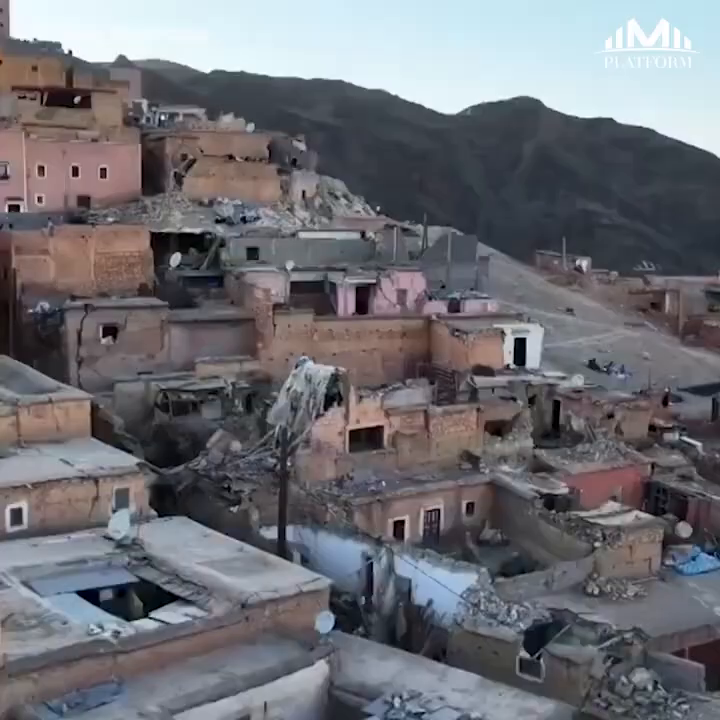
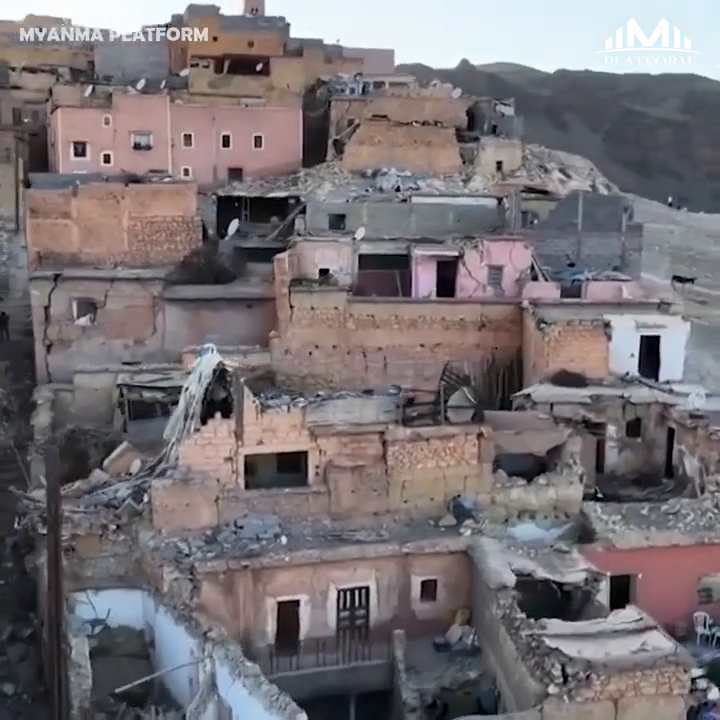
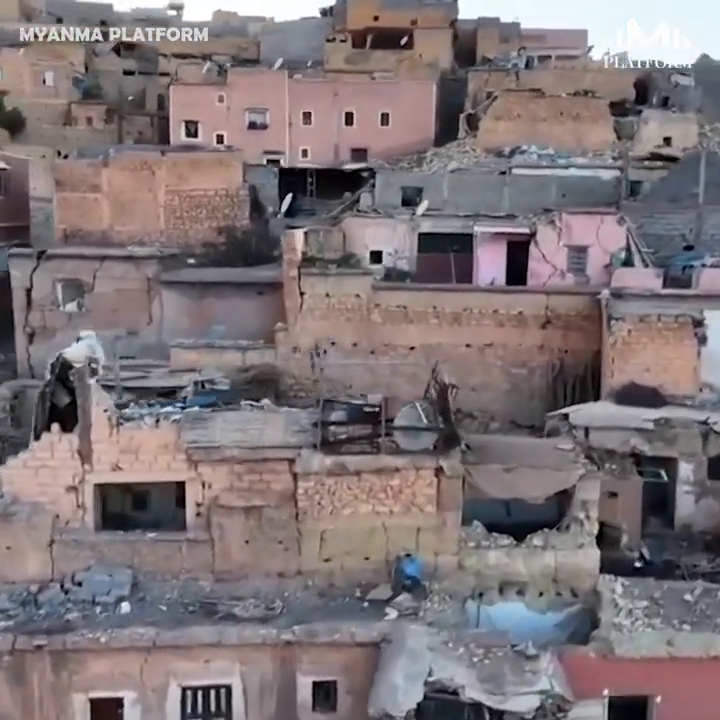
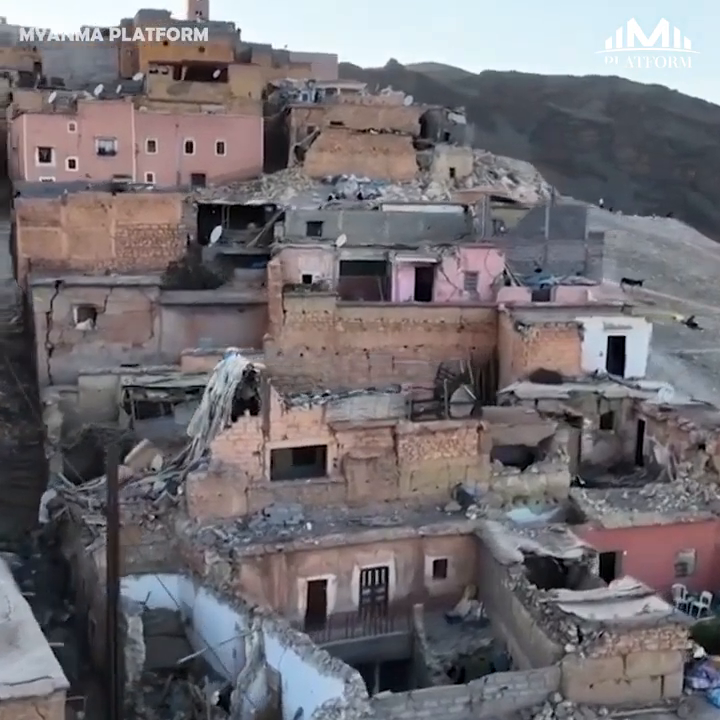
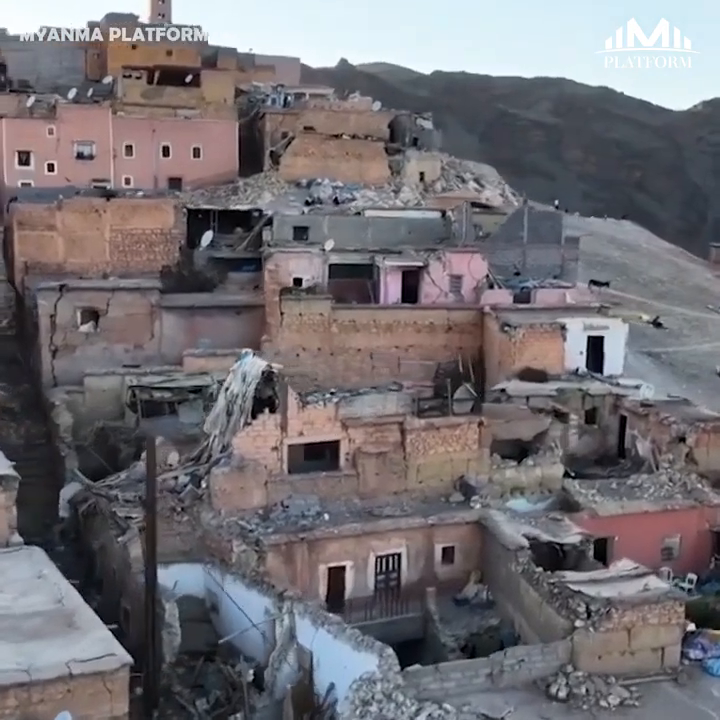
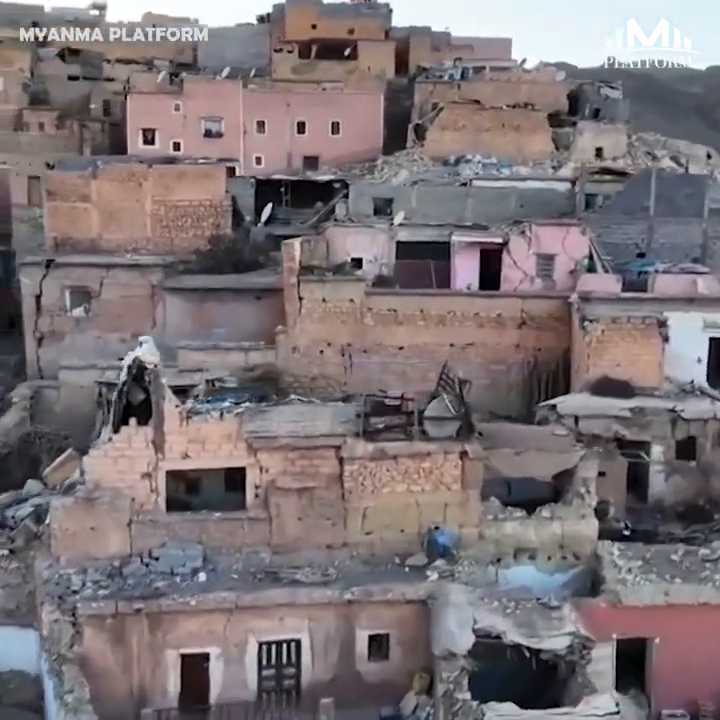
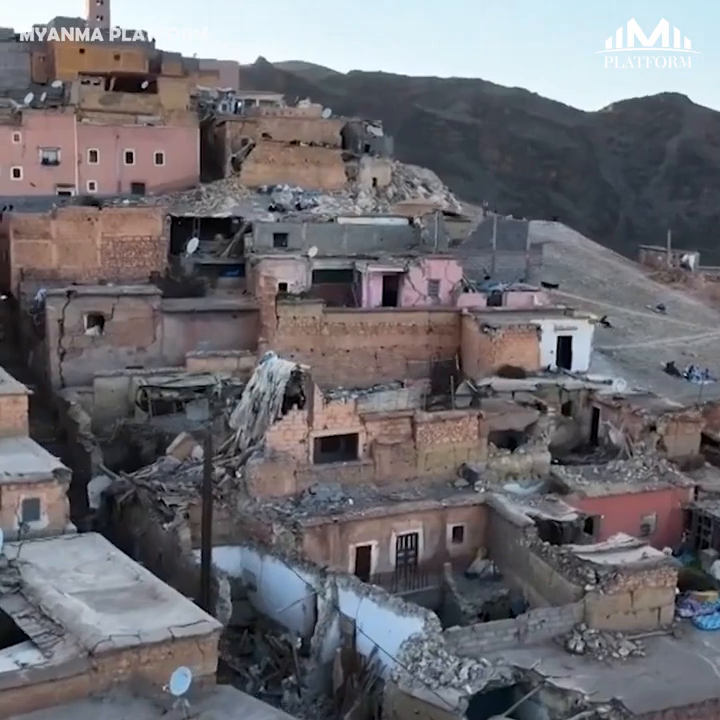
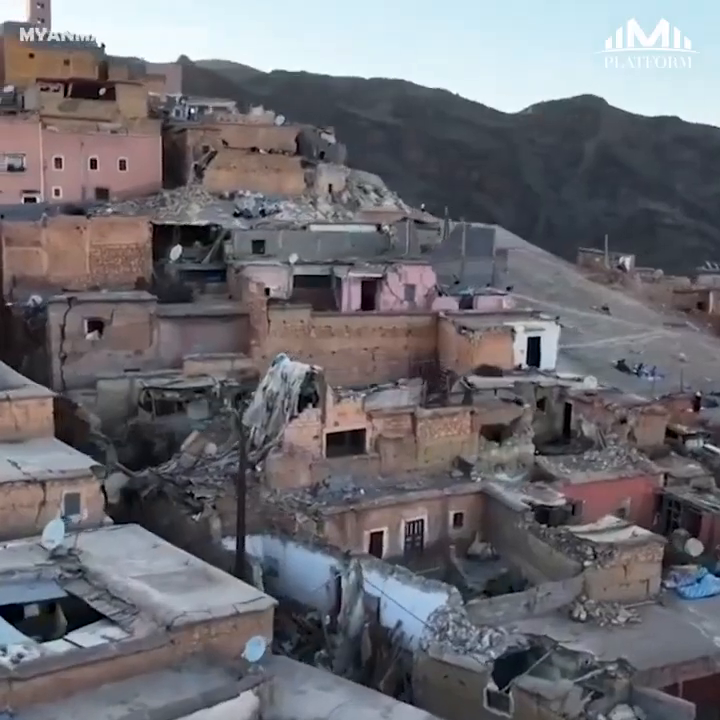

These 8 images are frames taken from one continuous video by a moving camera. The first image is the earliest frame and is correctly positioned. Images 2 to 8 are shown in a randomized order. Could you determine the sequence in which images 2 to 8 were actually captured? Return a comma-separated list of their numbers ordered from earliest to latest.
8, 7, 5, 4, 2, 6, 3
